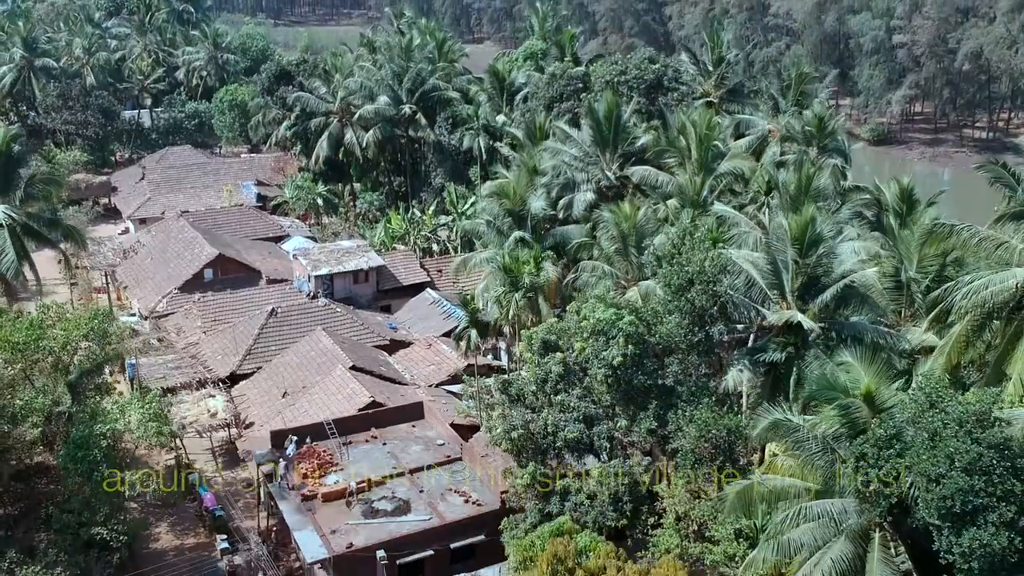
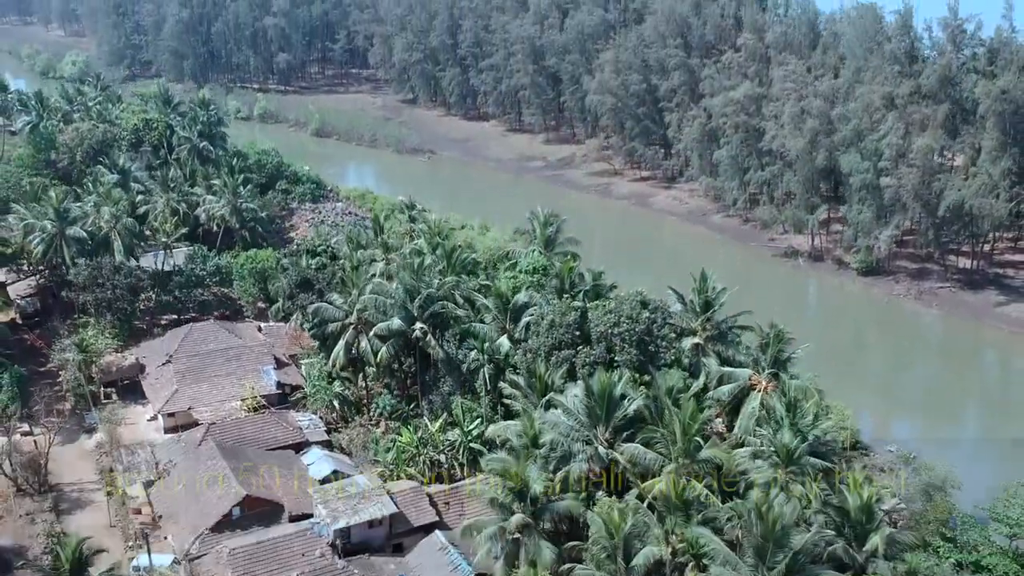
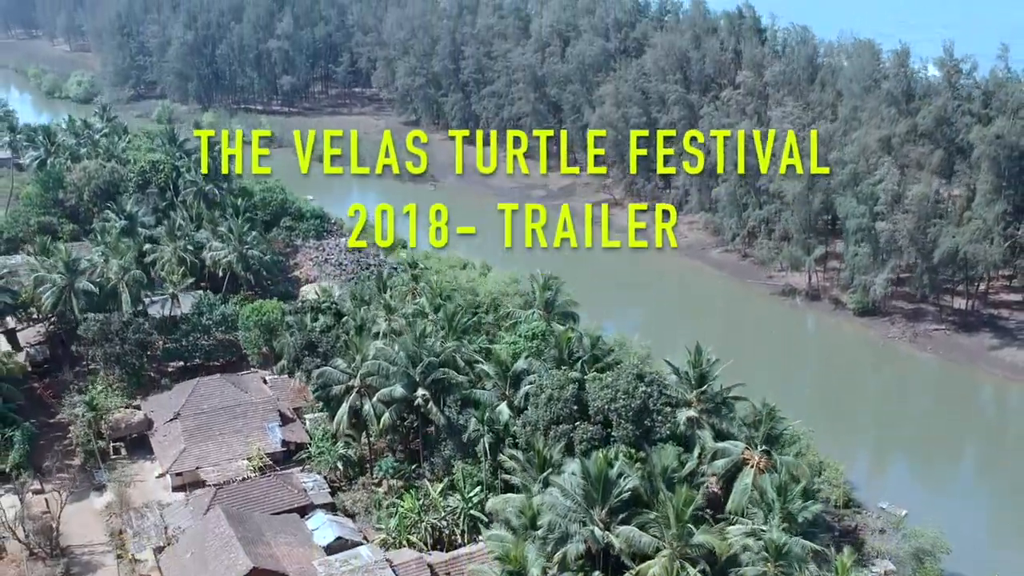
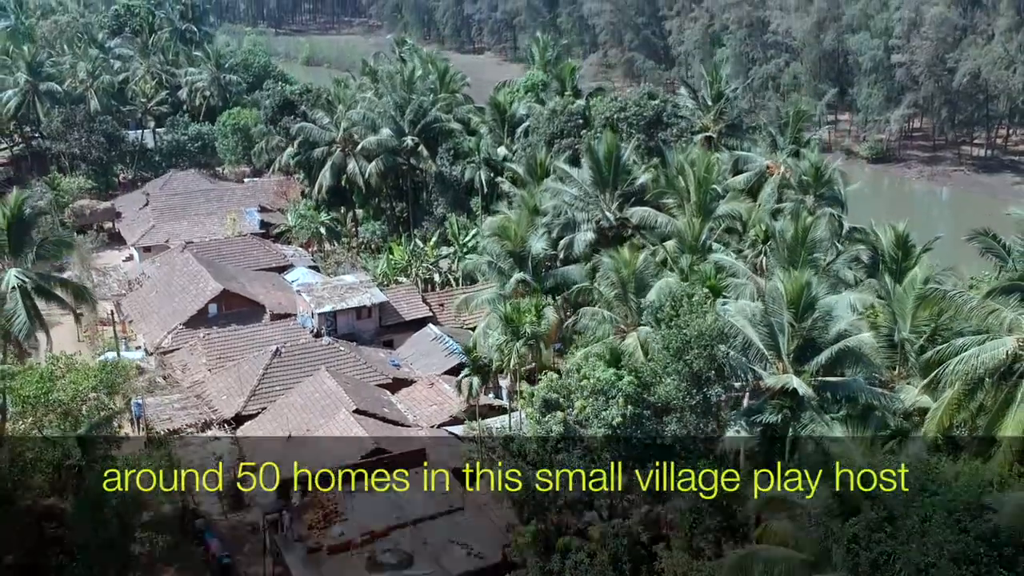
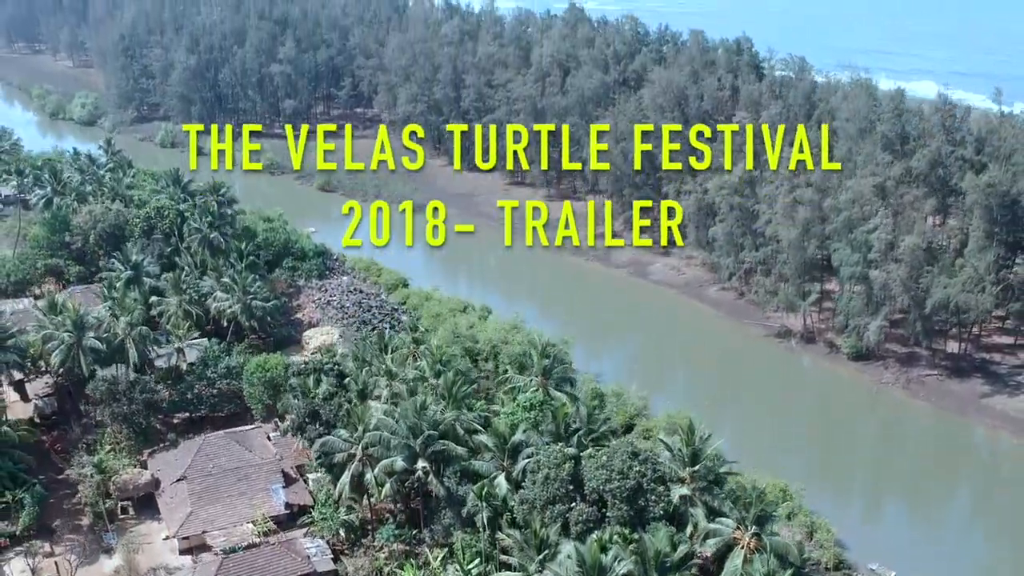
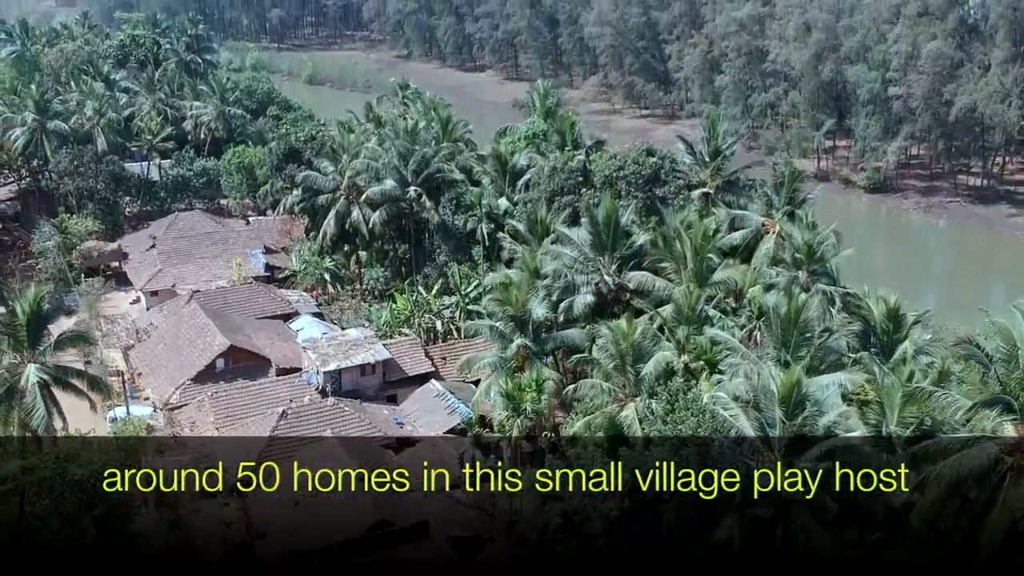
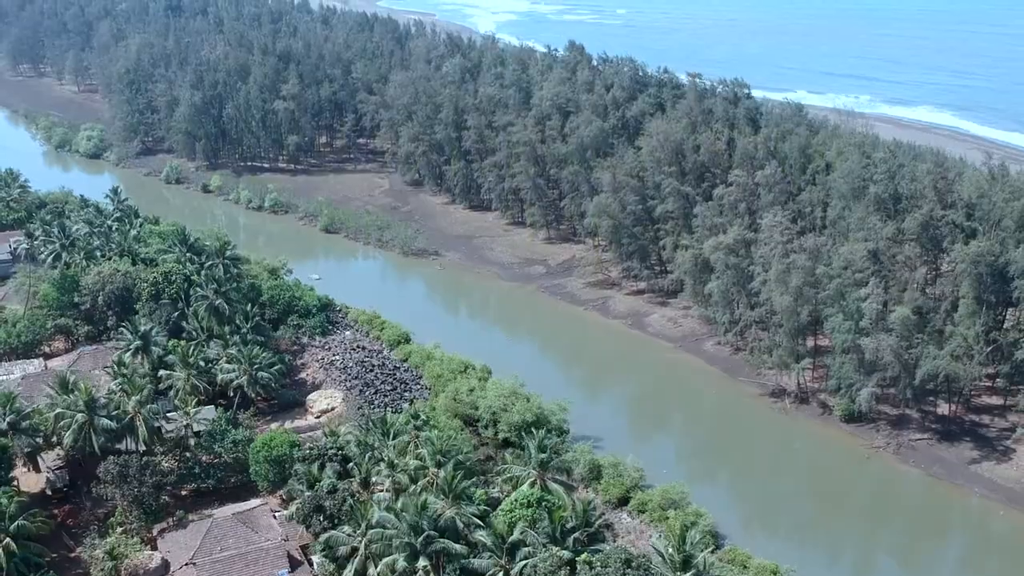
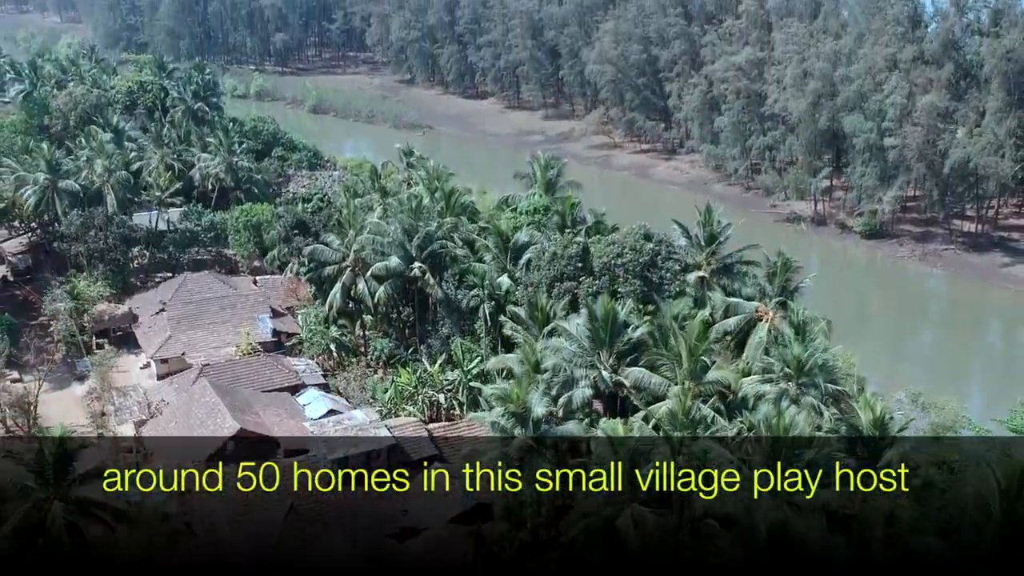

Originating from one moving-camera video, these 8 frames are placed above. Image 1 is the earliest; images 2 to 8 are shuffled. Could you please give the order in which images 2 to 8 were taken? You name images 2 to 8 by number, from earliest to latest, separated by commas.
4, 6, 8, 2, 3, 5, 7
